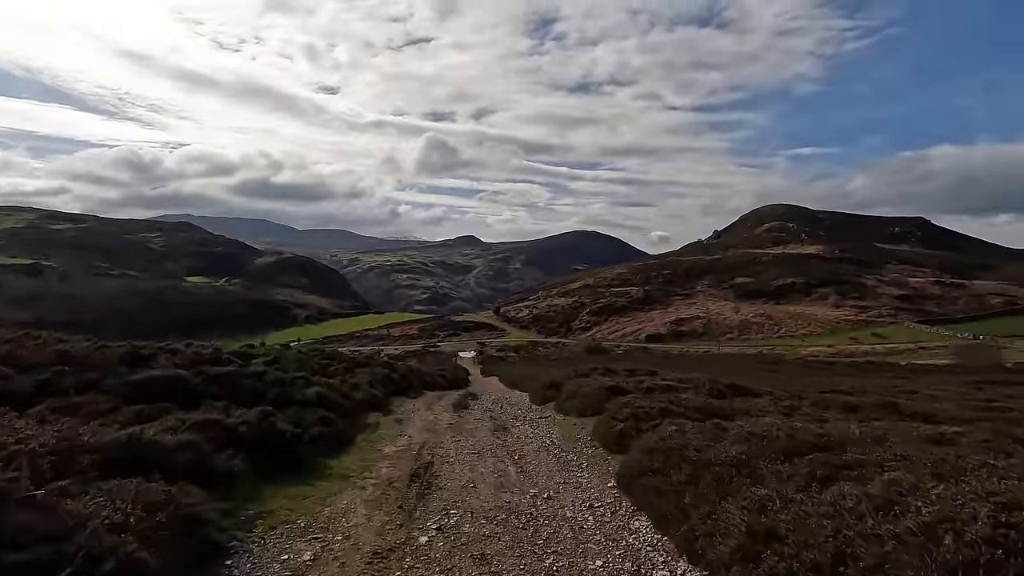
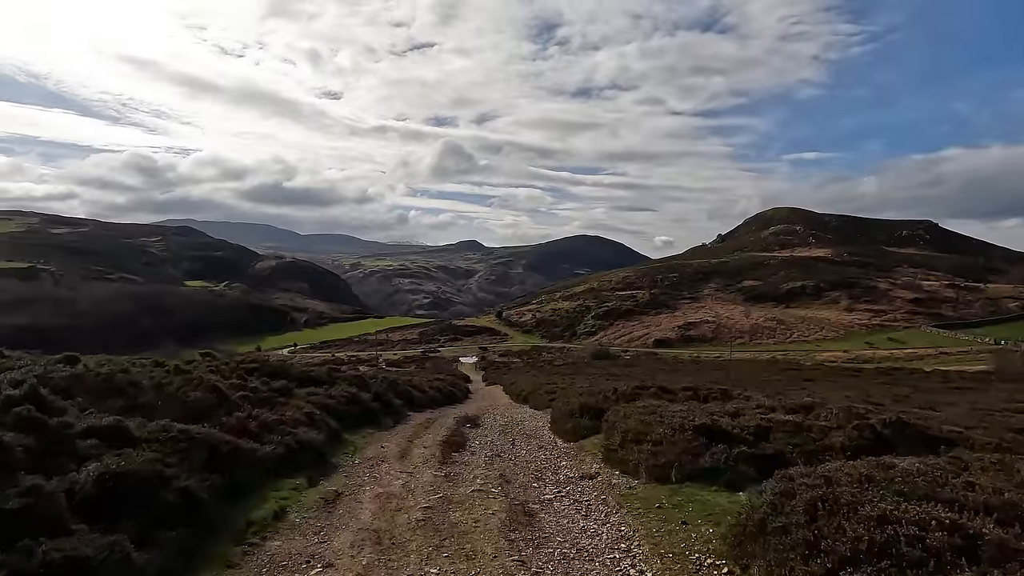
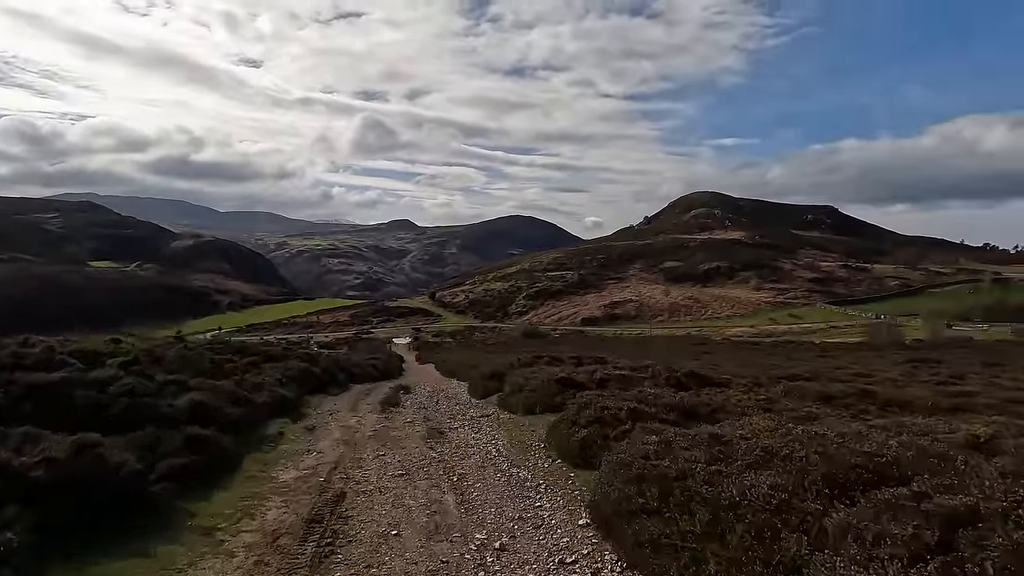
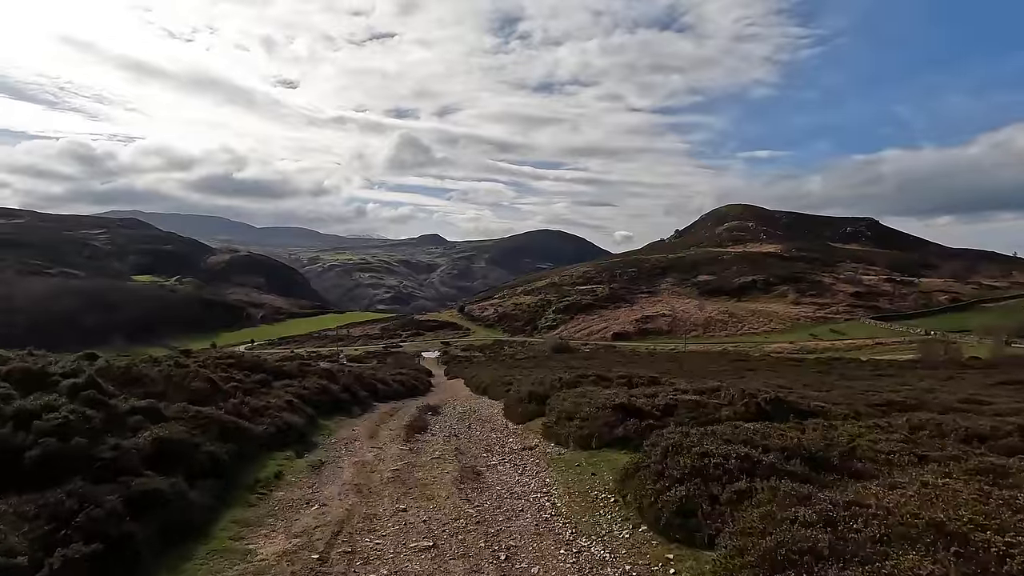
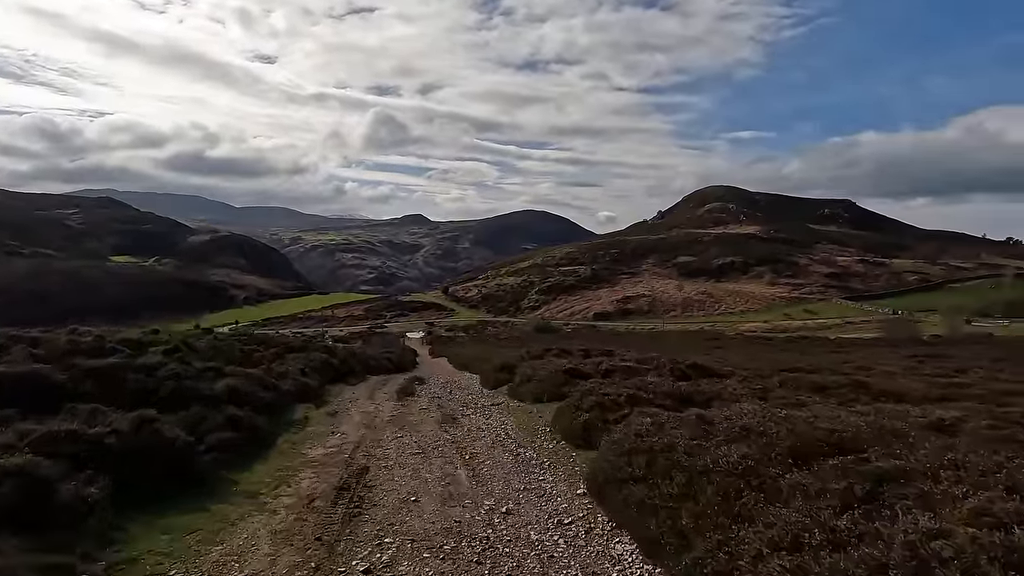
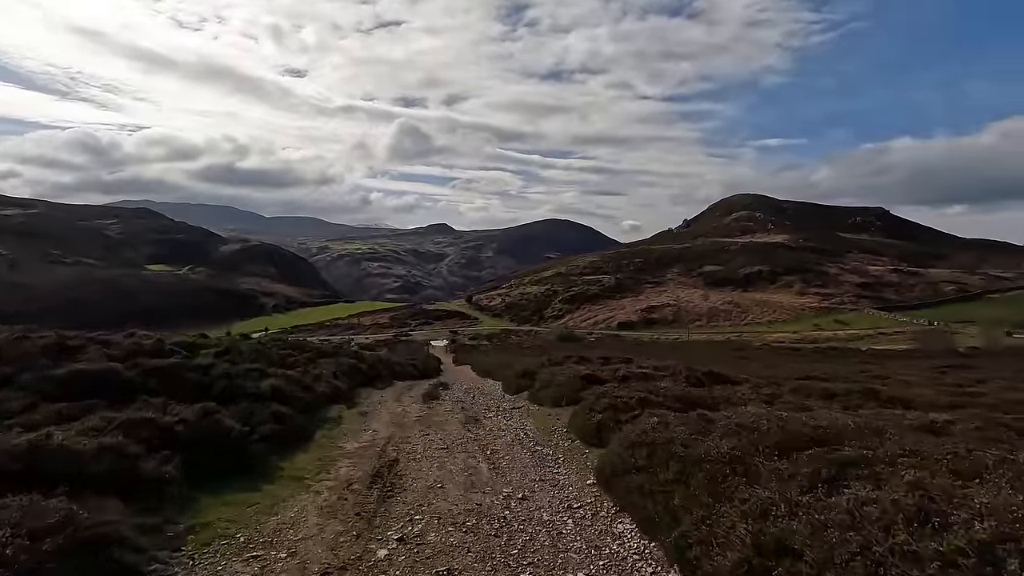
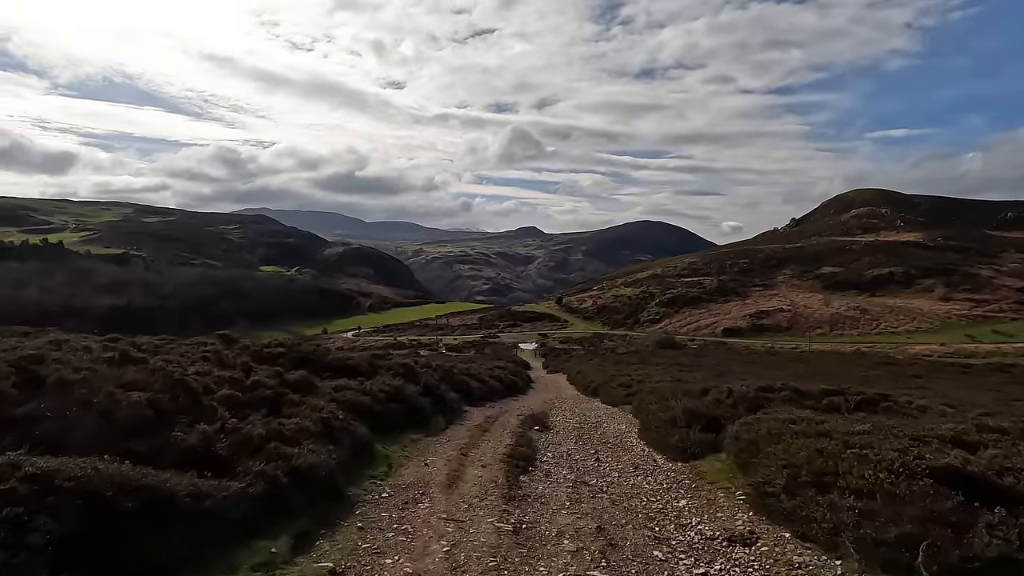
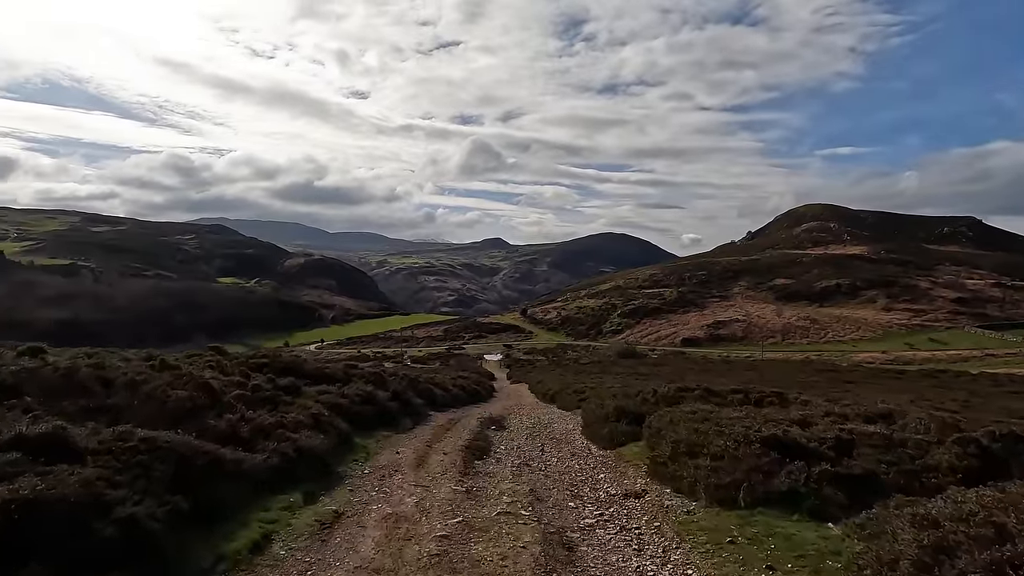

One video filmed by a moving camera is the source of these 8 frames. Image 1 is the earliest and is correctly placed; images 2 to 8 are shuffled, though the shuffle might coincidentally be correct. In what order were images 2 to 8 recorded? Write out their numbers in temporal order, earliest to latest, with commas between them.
6, 5, 3, 4, 2, 8, 7
